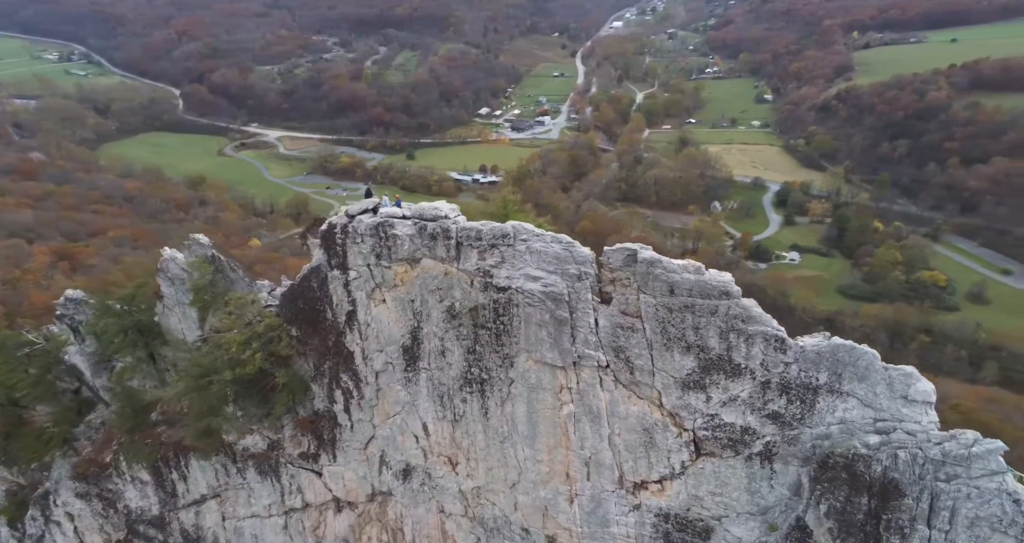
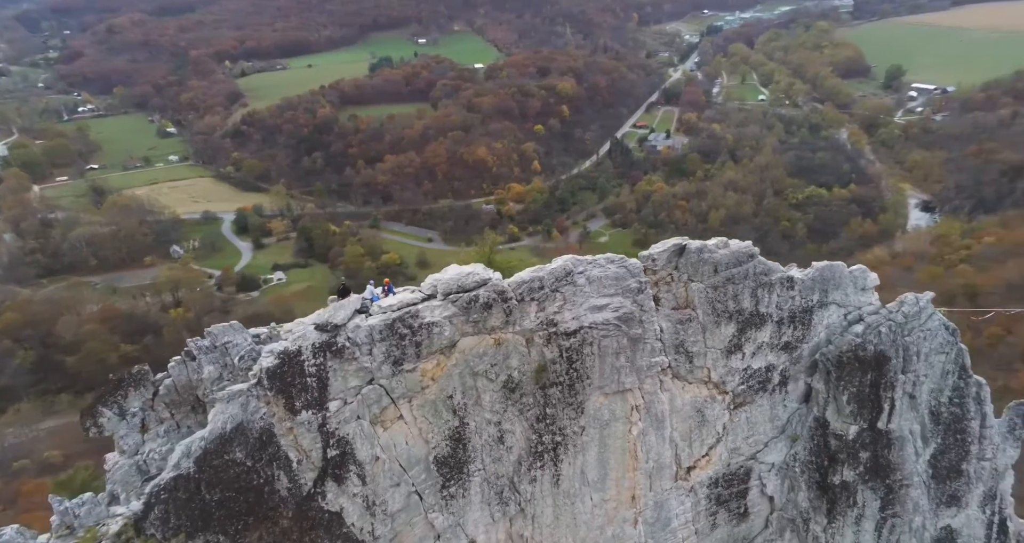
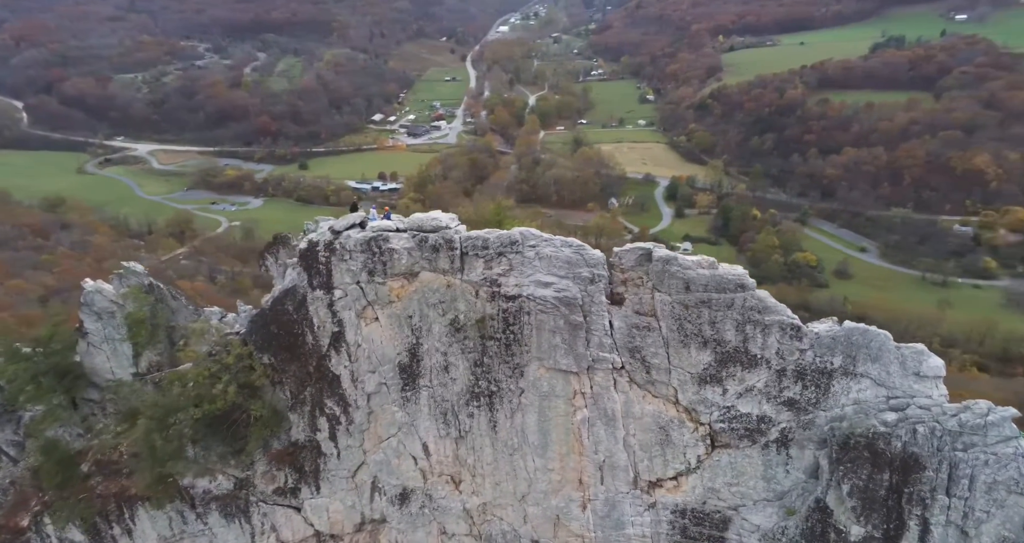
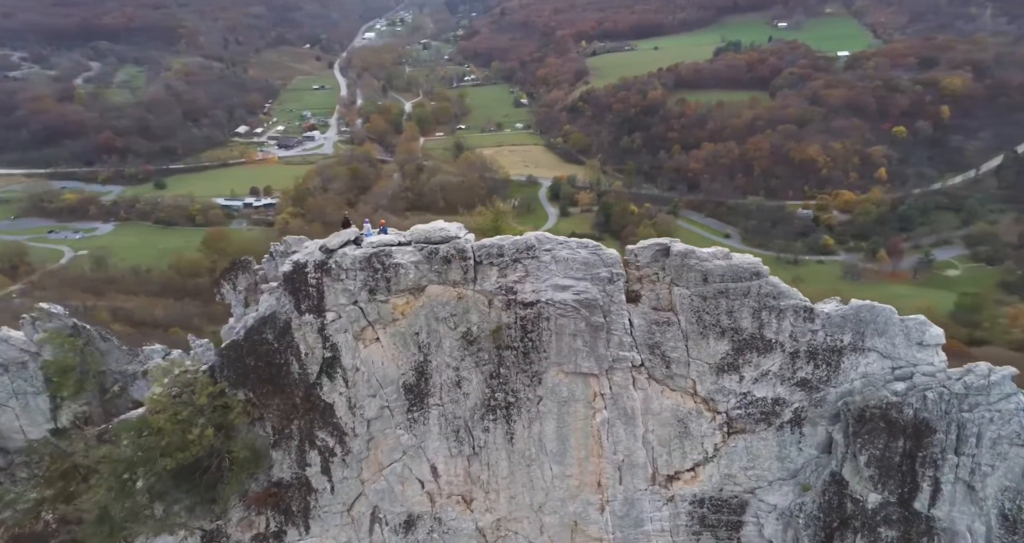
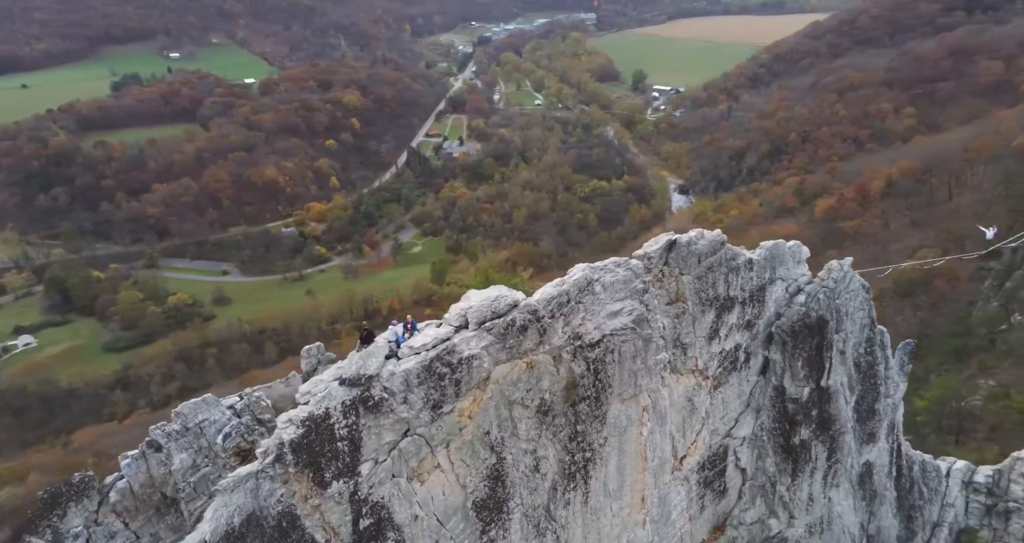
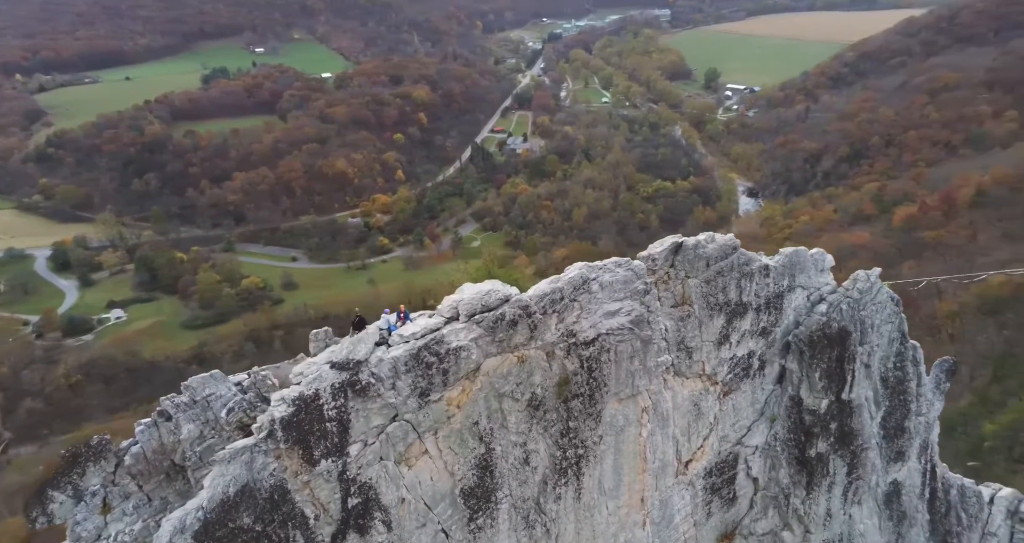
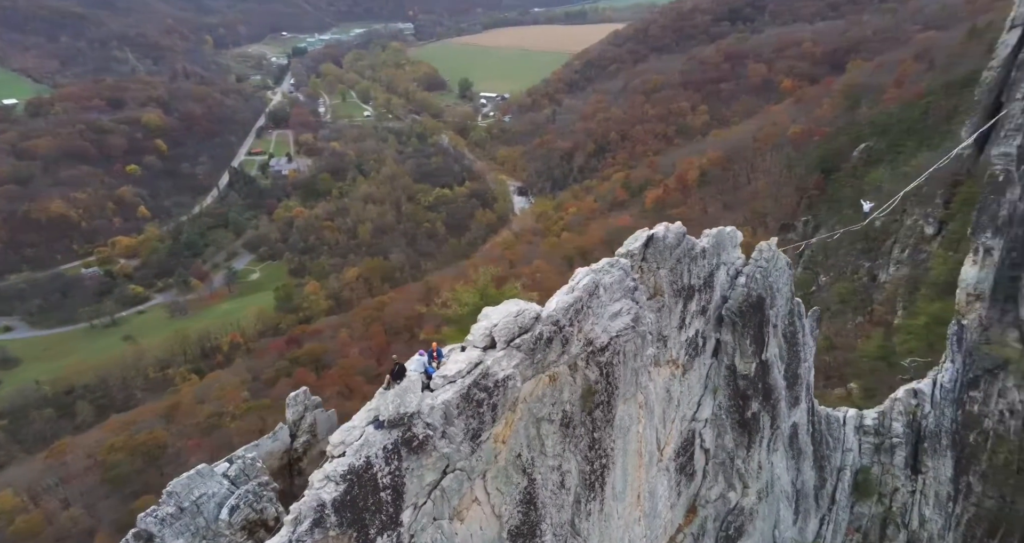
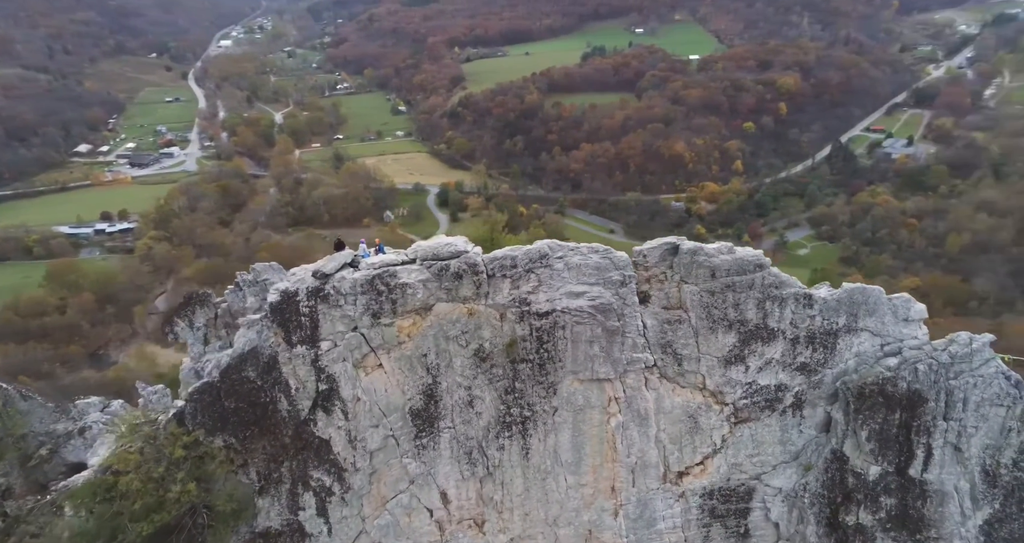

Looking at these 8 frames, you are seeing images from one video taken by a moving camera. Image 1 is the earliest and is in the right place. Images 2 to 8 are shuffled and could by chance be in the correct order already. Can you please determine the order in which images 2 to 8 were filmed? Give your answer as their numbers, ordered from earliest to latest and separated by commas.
3, 4, 8, 2, 6, 5, 7
